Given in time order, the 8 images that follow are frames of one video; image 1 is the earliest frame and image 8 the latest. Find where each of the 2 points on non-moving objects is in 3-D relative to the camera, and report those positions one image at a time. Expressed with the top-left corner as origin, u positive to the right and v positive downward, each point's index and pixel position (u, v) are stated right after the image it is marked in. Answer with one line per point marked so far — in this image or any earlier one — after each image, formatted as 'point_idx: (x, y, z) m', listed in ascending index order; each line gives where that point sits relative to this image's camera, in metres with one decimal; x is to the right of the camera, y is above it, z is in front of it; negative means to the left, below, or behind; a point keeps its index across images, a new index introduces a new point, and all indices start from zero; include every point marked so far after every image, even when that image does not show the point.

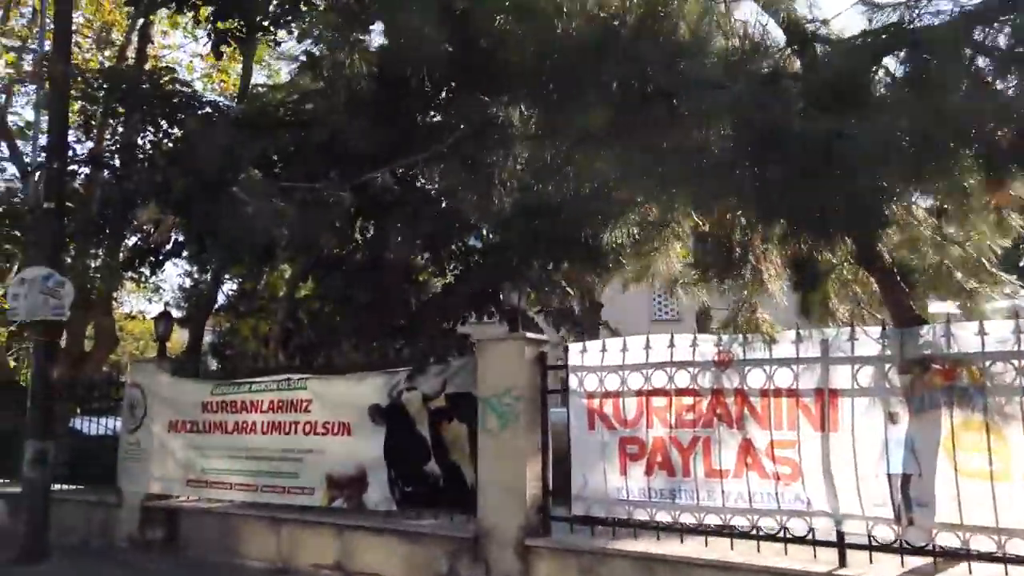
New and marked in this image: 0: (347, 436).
0: (-1.6, -1.4, +7.3) m
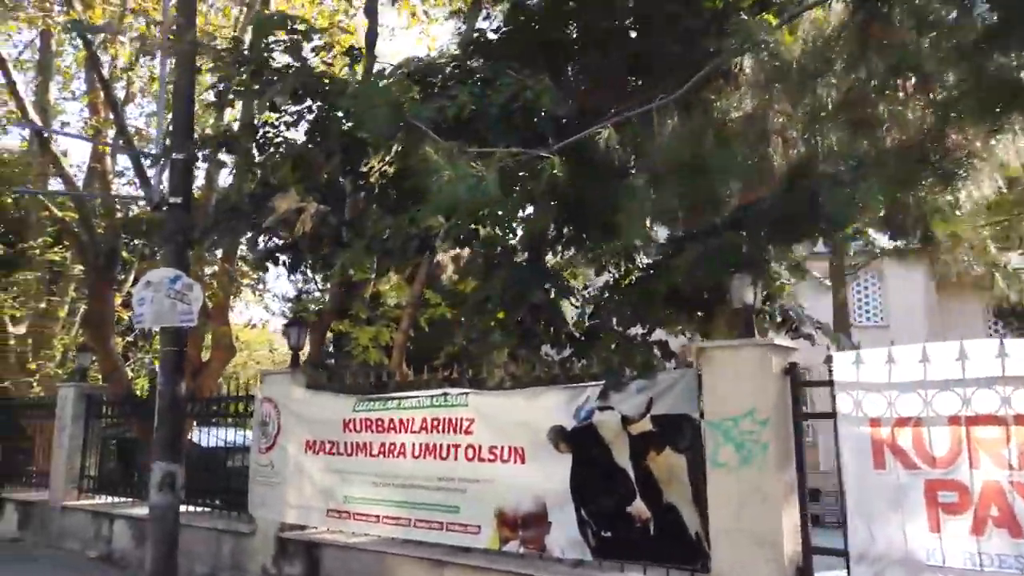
0: (+0.1, -1.4, +6.1) m
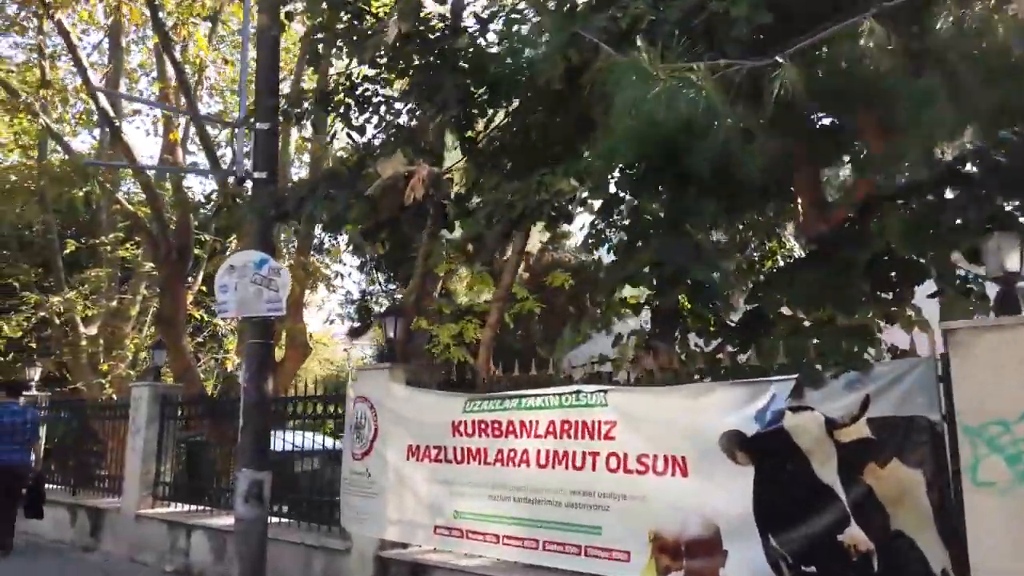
0: (+1.1, -1.2, +5.0) m
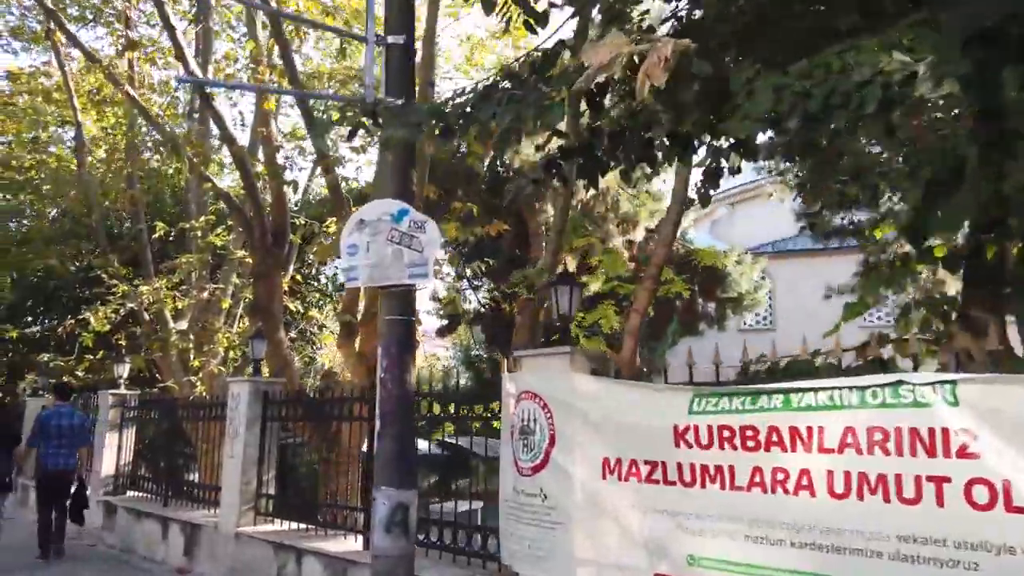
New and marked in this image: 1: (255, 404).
0: (+2.4, -0.9, +3.0) m
1: (-3.0, -1.3, +8.8) m
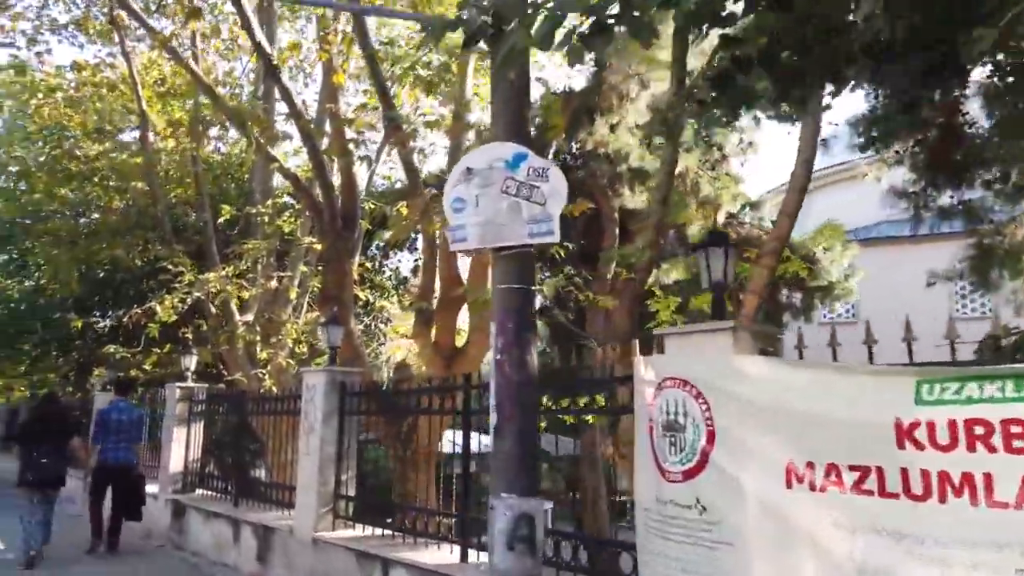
0: (+3.1, -0.7, +1.8) m
1: (-1.9, -1.1, +7.9) m
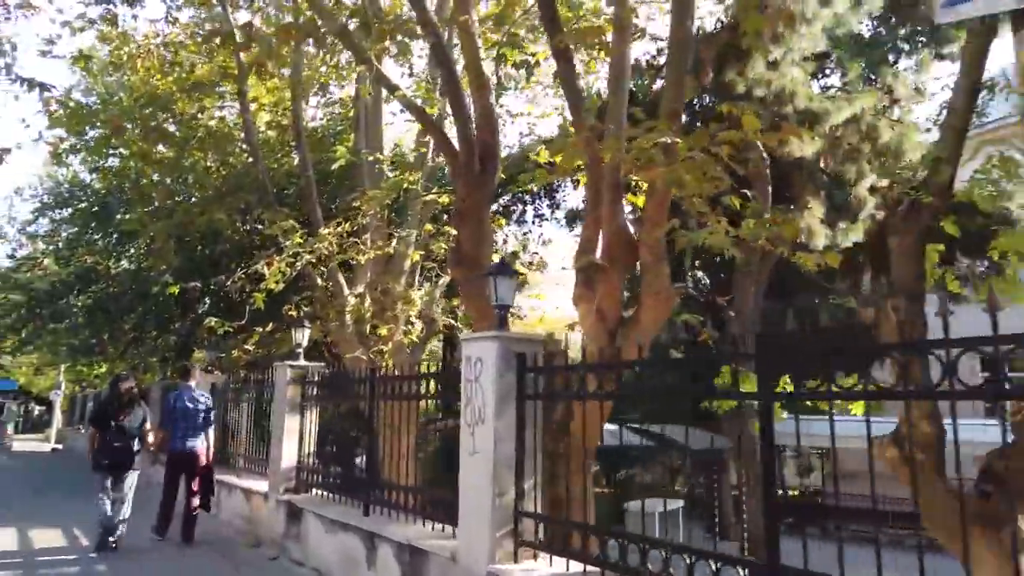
0: (+4.2, -0.2, -1.0) m
1: (0.0, -0.6, +5.7) m
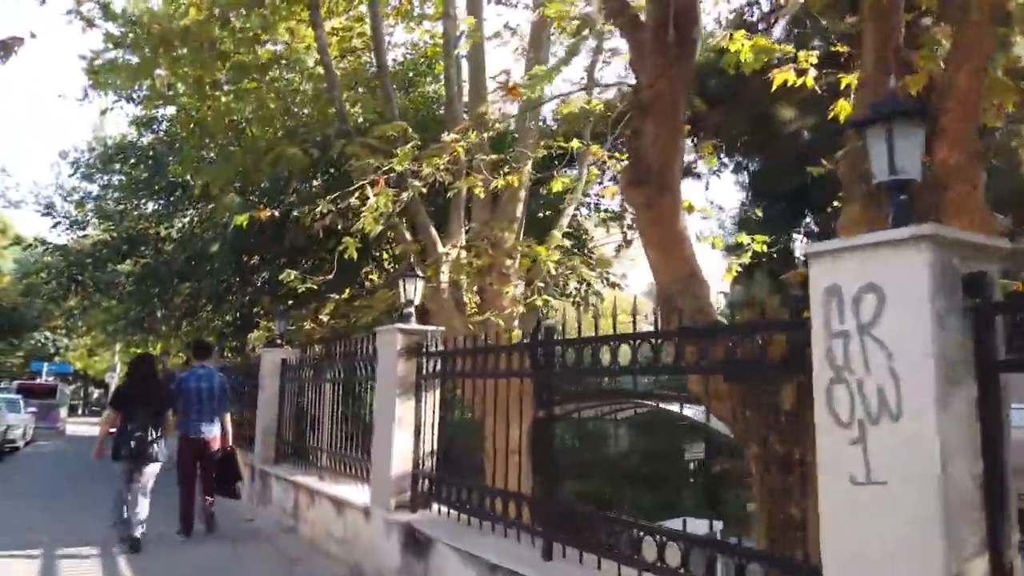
0: (+5.4, +0.2, -4.3) m
1: (+1.5, -0.1, +2.7) m
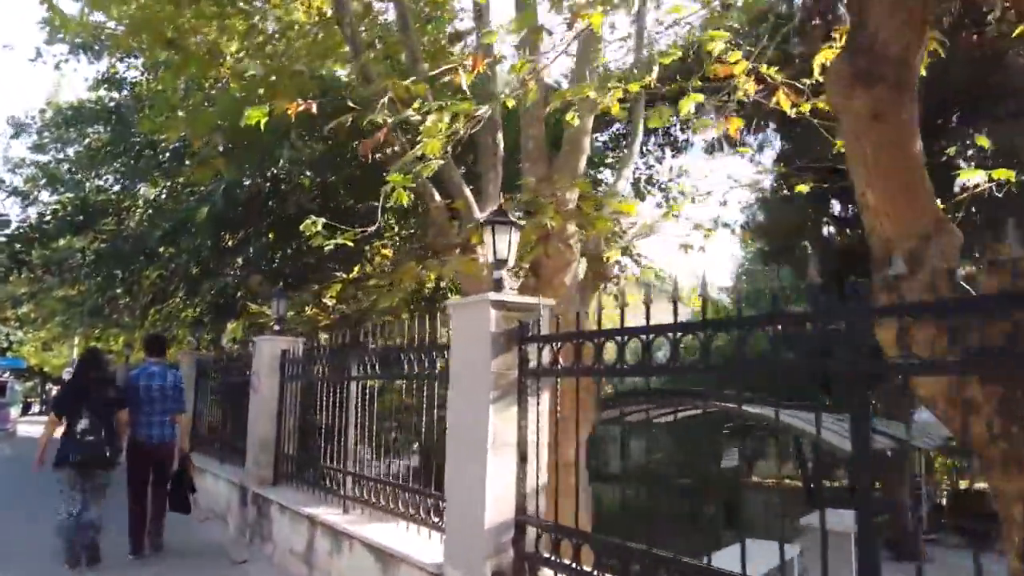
0: (+6.8, +0.4, -6.4) m
1: (+2.6, +0.2, +0.3) m
